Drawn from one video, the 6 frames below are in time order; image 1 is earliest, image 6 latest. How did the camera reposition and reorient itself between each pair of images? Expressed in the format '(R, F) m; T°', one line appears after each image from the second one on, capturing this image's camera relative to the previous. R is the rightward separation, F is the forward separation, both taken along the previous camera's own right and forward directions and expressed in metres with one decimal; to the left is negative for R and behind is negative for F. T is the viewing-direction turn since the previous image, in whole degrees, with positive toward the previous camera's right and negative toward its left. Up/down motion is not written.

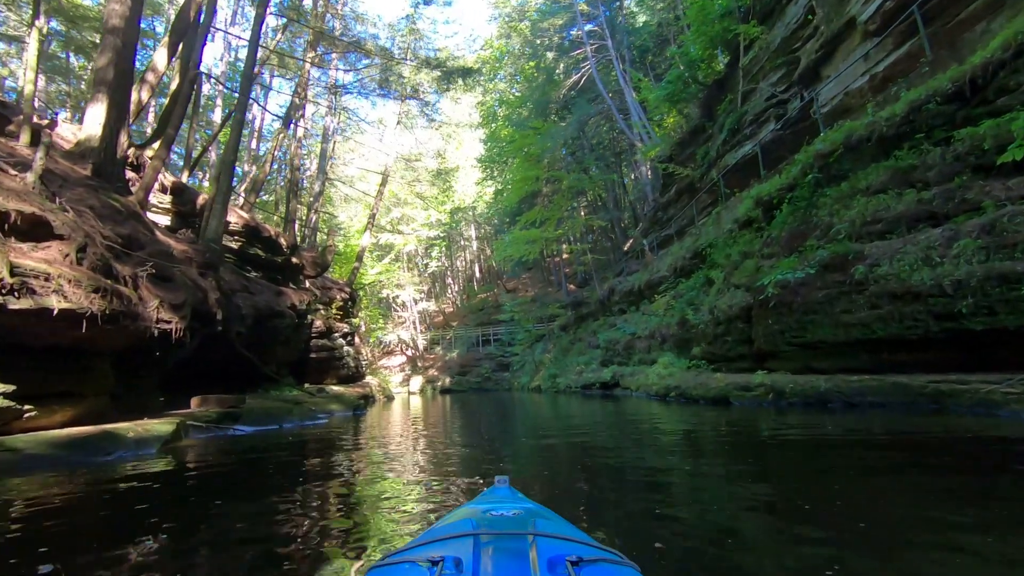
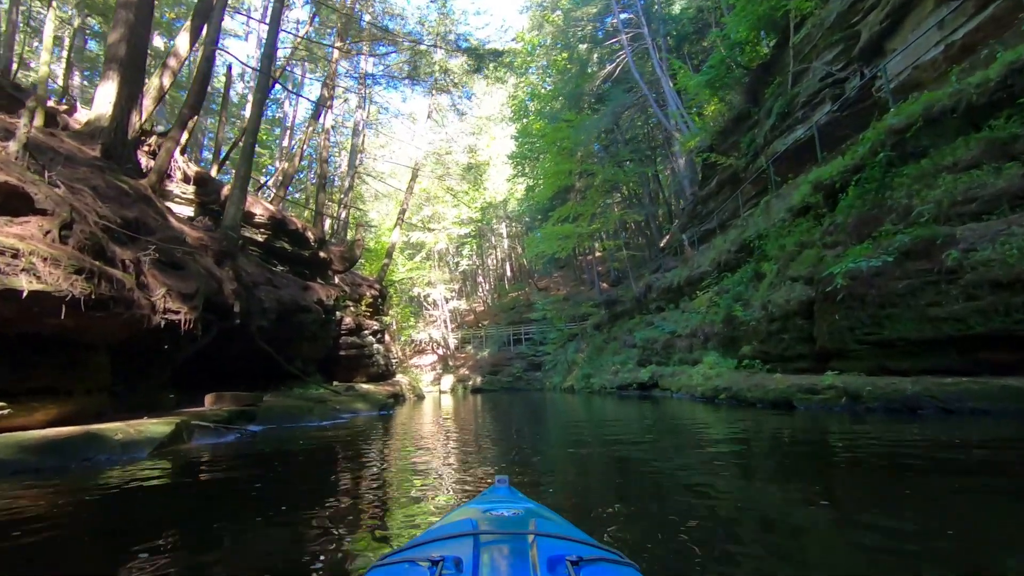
(-0.1, +0.7) m; -3°
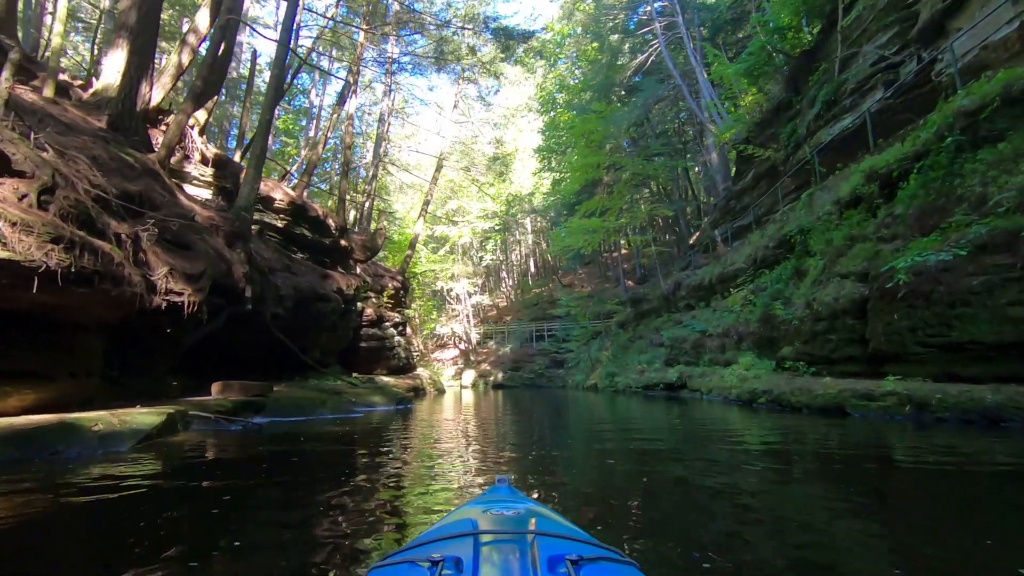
(-0.1, +0.6) m; -2°
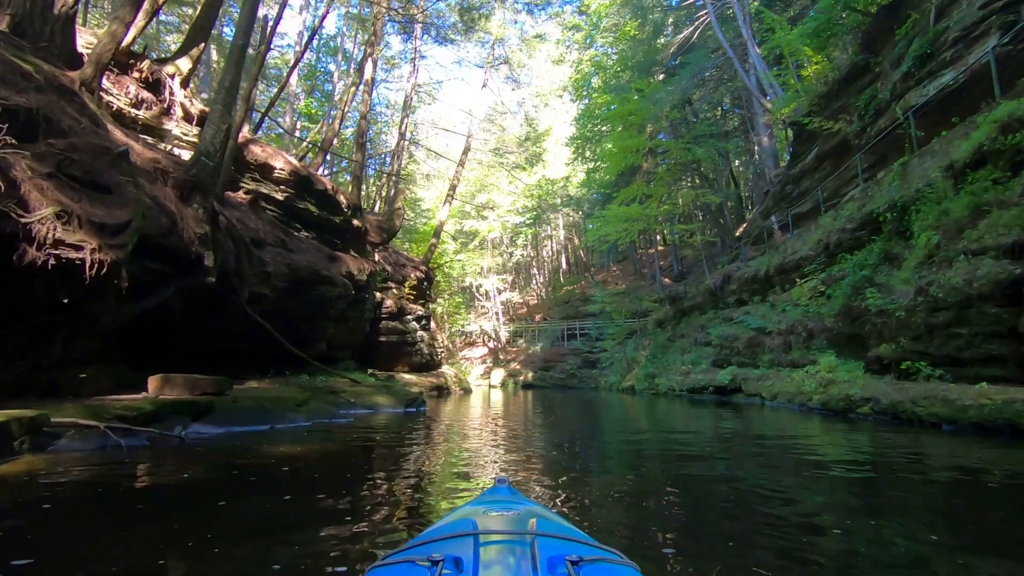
(-0.1, +1.8) m; -3°
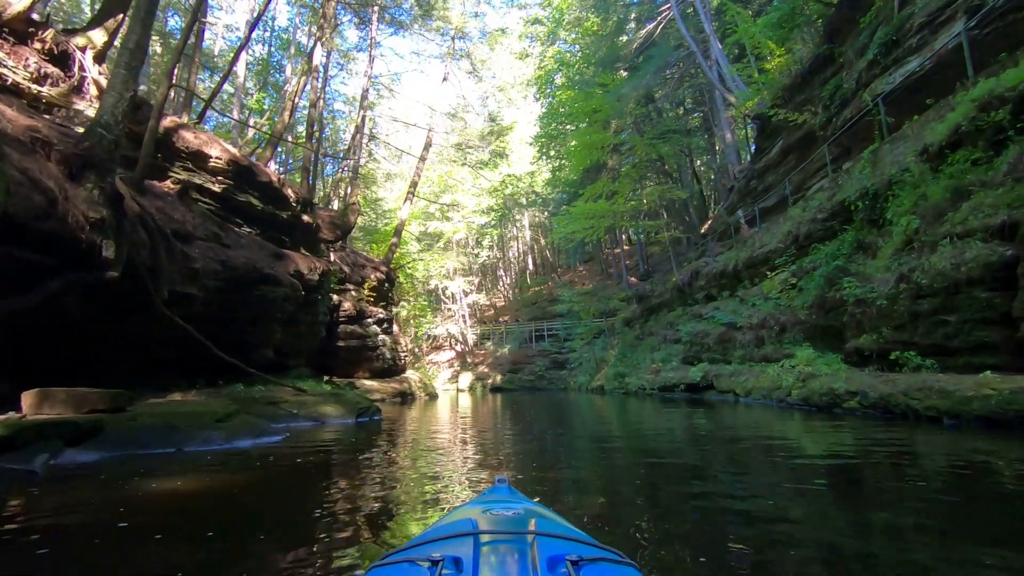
(+0.1, +0.7) m; +3°
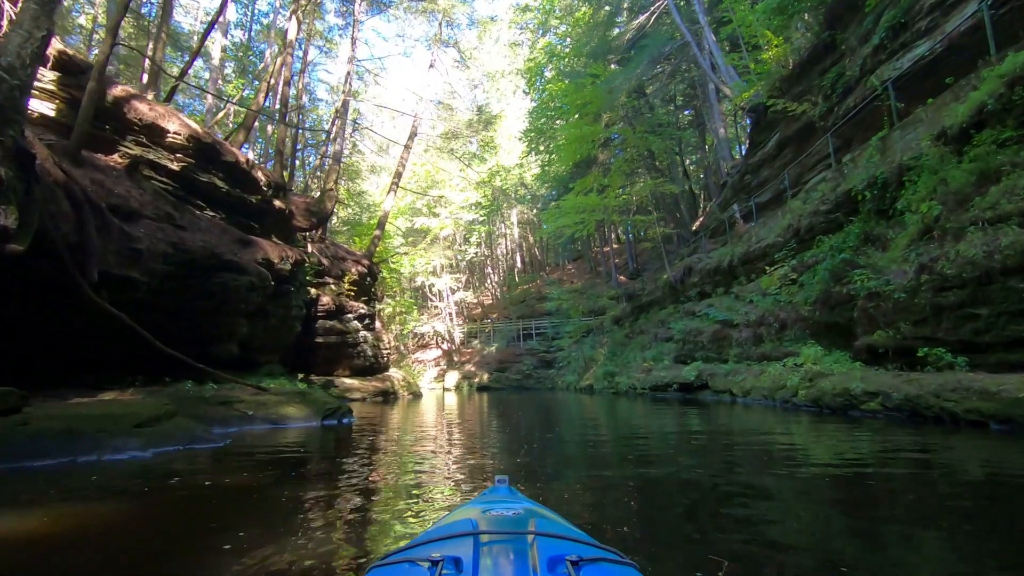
(0.0, +0.8) m; +1°
